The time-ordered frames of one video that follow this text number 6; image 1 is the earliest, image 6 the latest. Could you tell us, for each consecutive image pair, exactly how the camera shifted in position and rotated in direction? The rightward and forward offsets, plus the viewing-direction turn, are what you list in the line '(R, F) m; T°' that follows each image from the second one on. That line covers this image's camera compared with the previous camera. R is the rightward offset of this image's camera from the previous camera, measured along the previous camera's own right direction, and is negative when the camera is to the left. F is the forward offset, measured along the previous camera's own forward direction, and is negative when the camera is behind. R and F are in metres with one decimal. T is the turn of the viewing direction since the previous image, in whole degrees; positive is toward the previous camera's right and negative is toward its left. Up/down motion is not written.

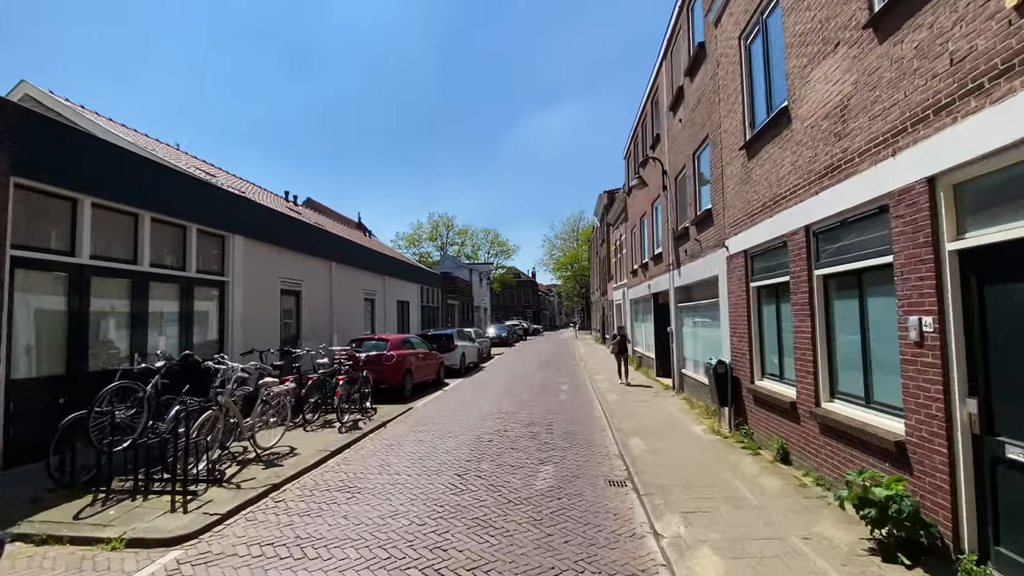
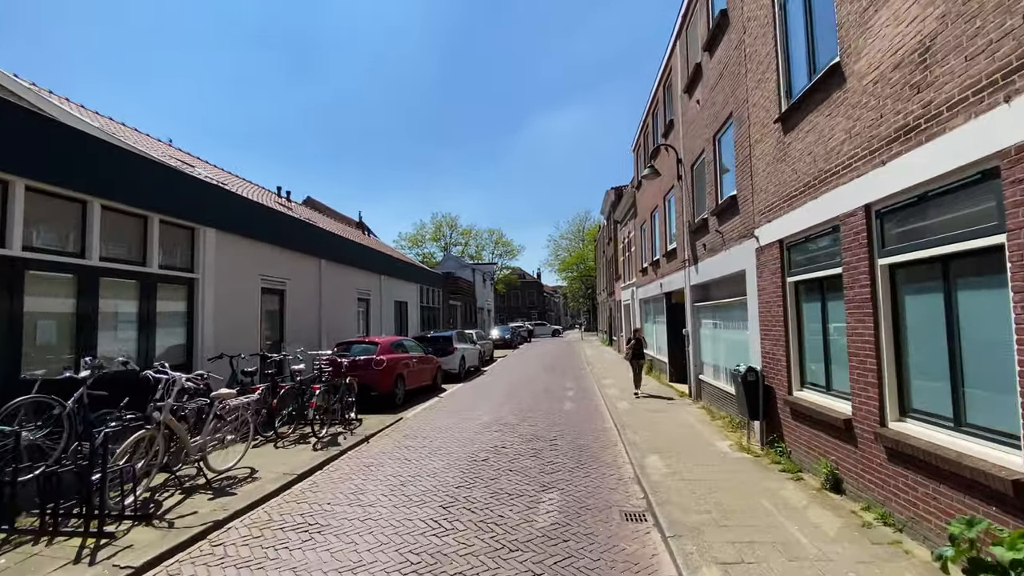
(+0.1, +1.0) m; -1°
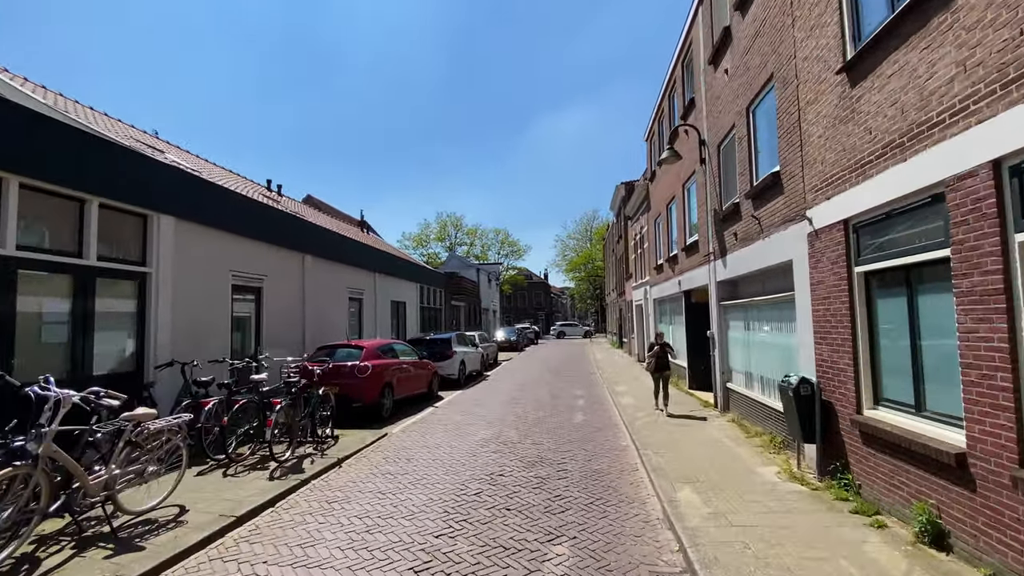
(+0.1, +1.3) m; -1°
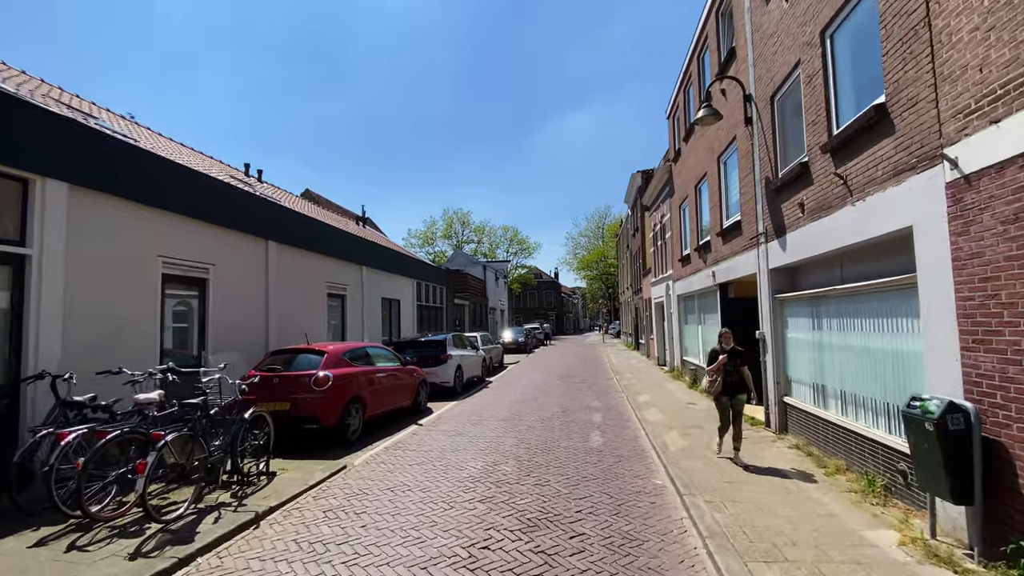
(+0.2, +2.0) m; -1°
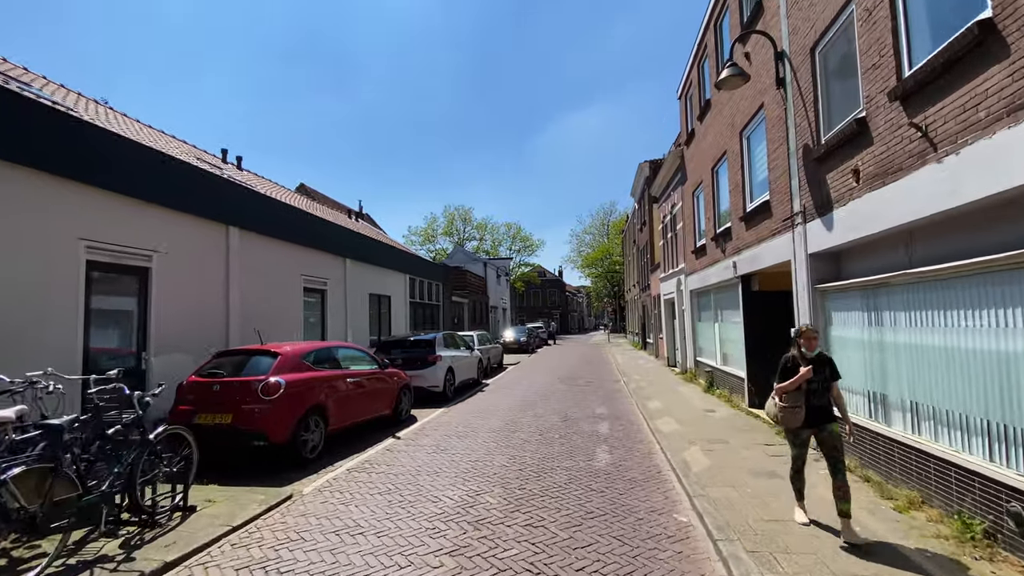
(+0.2, +1.3) m; -1°
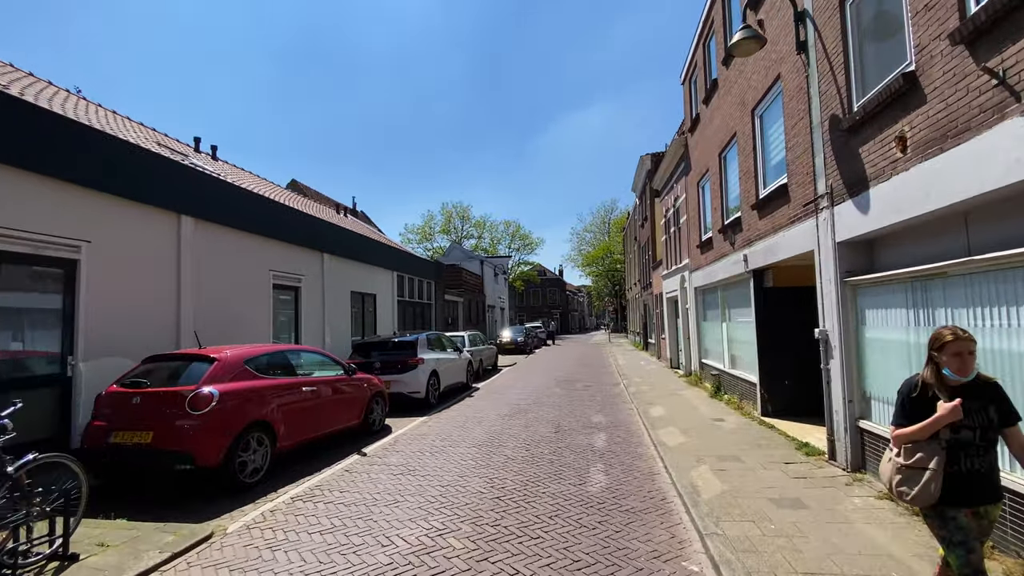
(+0.3, +1.0) m; 0°
